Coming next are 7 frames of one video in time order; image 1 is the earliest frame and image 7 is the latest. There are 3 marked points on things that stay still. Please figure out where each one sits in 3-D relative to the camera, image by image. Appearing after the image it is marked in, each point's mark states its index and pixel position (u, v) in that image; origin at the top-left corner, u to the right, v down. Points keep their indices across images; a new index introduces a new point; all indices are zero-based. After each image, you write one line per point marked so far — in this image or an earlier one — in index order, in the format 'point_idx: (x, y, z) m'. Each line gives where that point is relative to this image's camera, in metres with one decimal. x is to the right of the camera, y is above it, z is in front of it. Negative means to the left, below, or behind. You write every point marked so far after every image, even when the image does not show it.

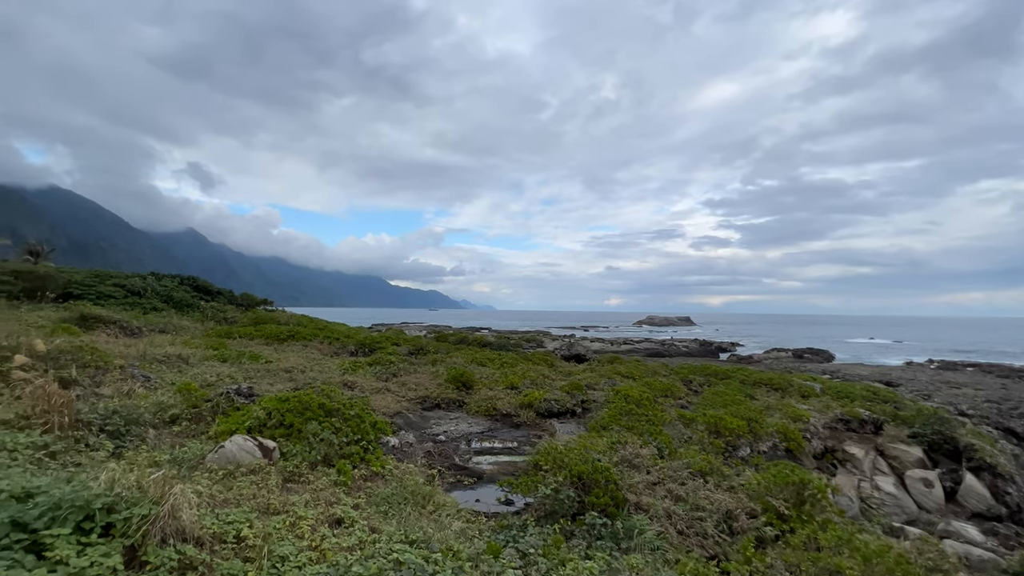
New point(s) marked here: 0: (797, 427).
0: (+7.0, -3.4, +11.6) m
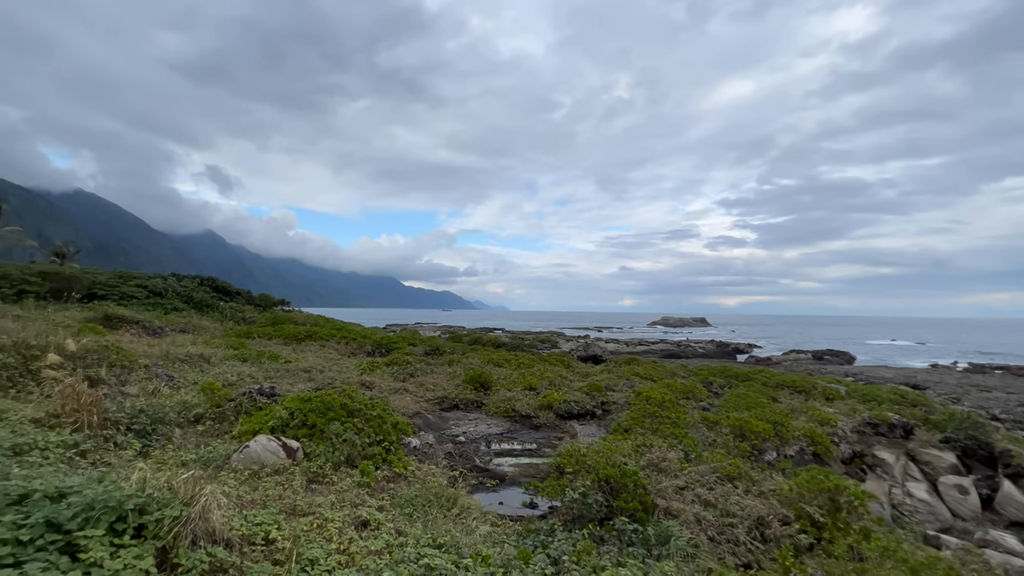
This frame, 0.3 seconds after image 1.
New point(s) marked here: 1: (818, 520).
0: (+7.5, -3.4, +11.3) m
1: (+3.9, -2.9, +6.0) m
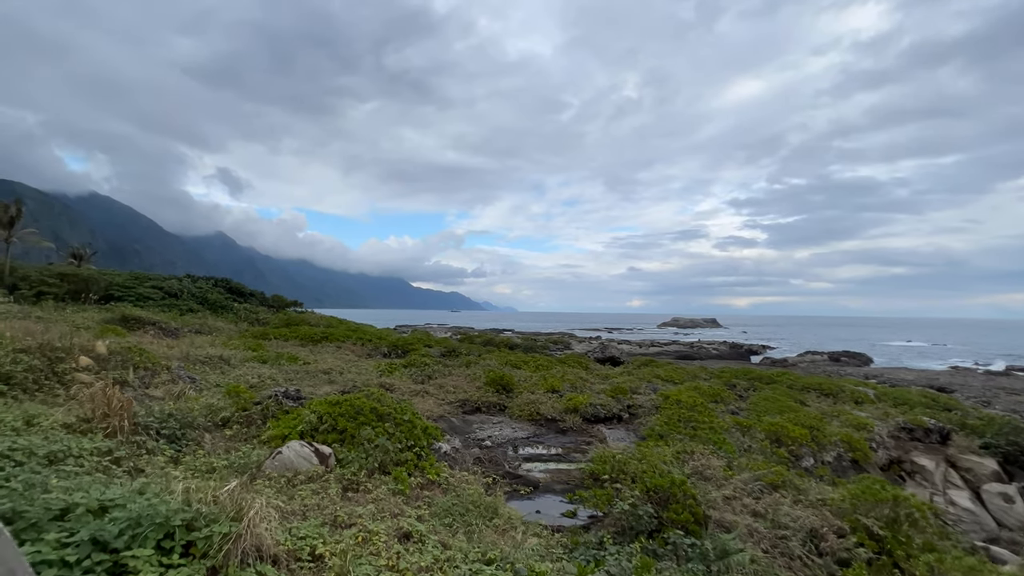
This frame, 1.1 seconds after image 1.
0: (+8.1, -3.4, +11.0) m
1: (+4.4, -2.9, +5.7) m
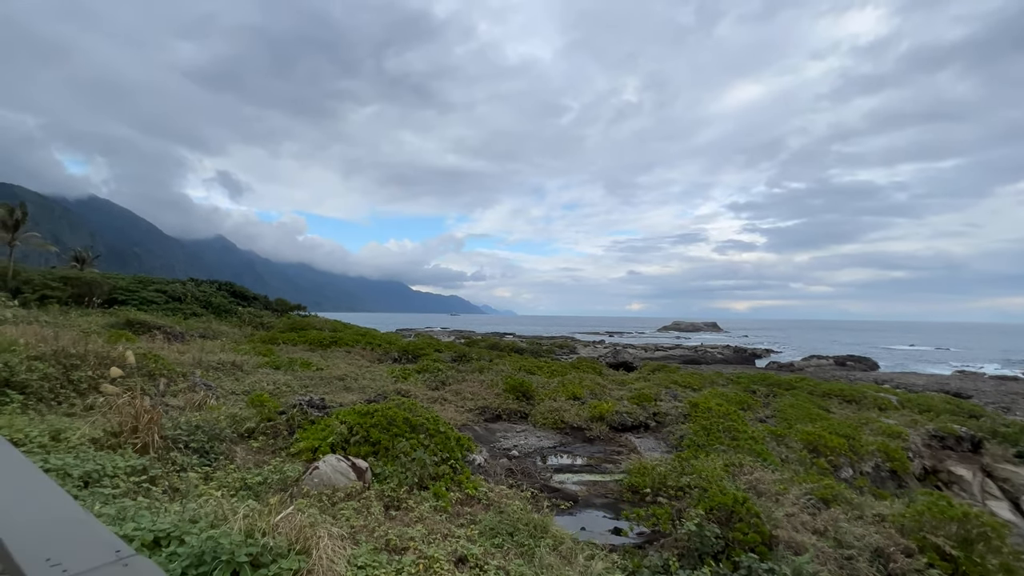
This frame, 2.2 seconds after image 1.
0: (+8.7, -3.5, +10.6) m
1: (+4.9, -3.0, +5.4) m
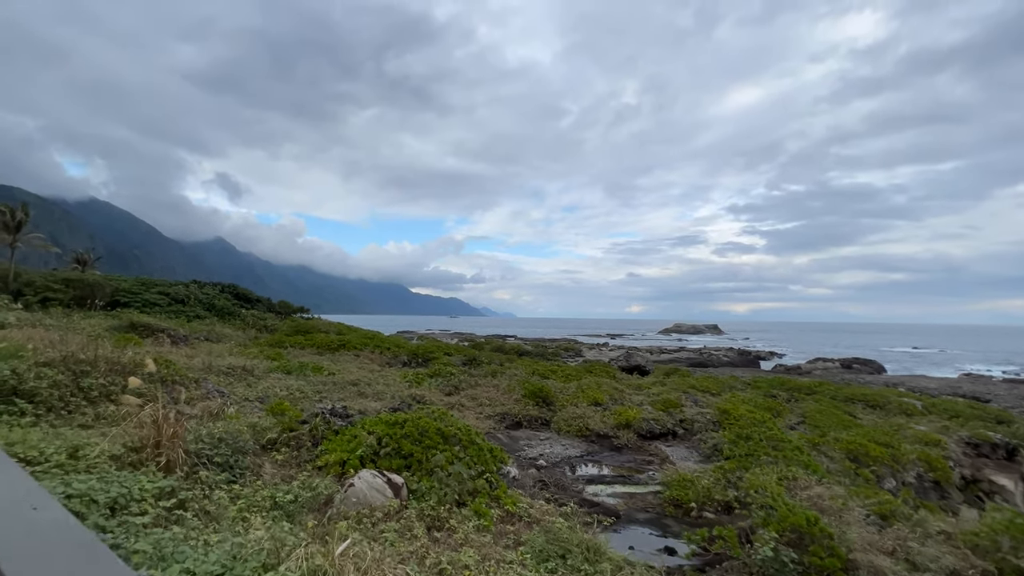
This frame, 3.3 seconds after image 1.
0: (+9.2, -3.6, +10.3) m
1: (+5.5, -3.0, +5.0) m
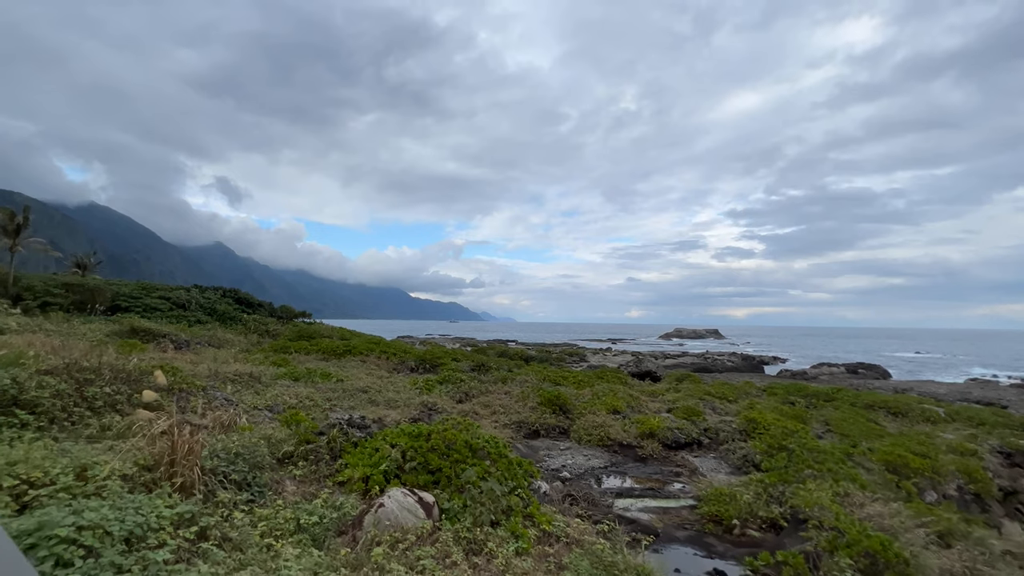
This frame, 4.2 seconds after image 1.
0: (+9.6, -3.7, +9.9) m
1: (+5.9, -3.1, +4.6) m
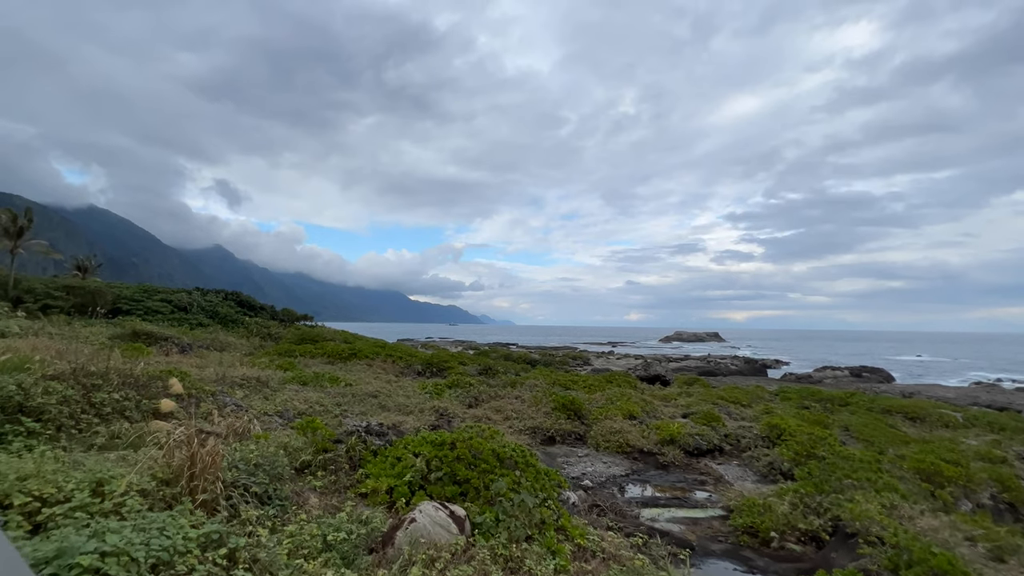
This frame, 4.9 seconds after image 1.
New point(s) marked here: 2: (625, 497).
0: (+10.0, -3.7, +9.6) m
1: (+6.3, -3.1, +4.3) m
2: (+1.9, -3.5, +8.0) m
